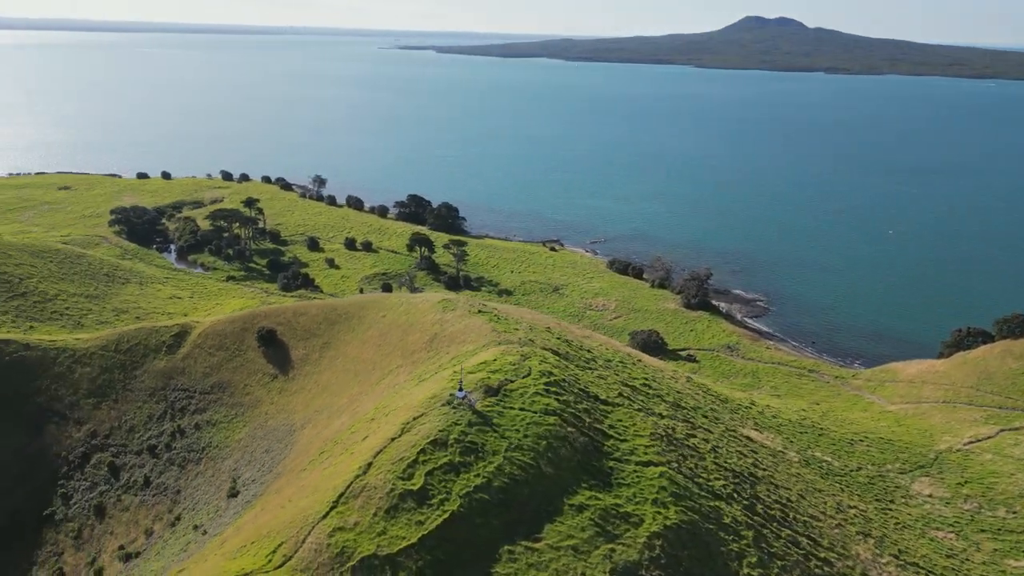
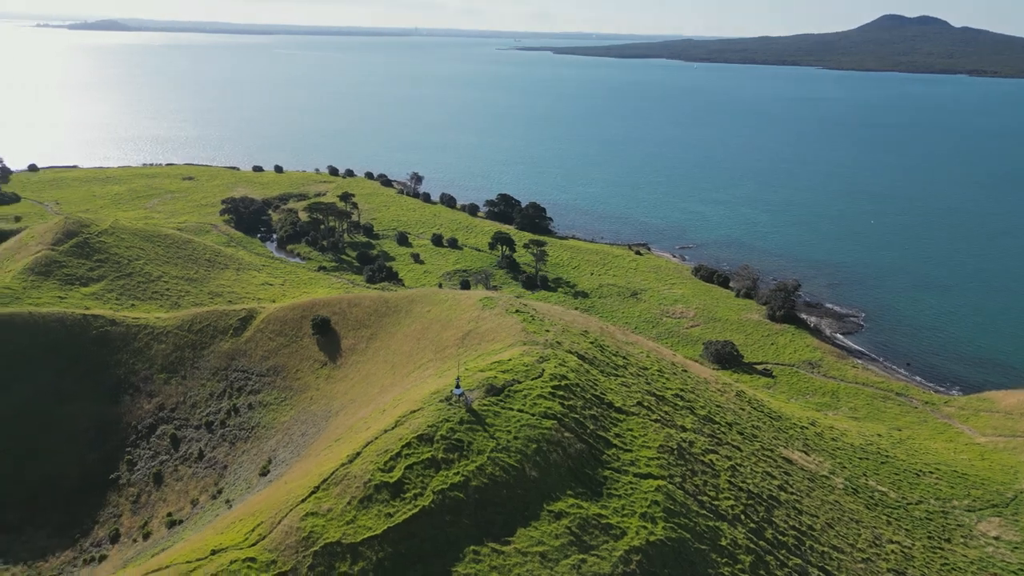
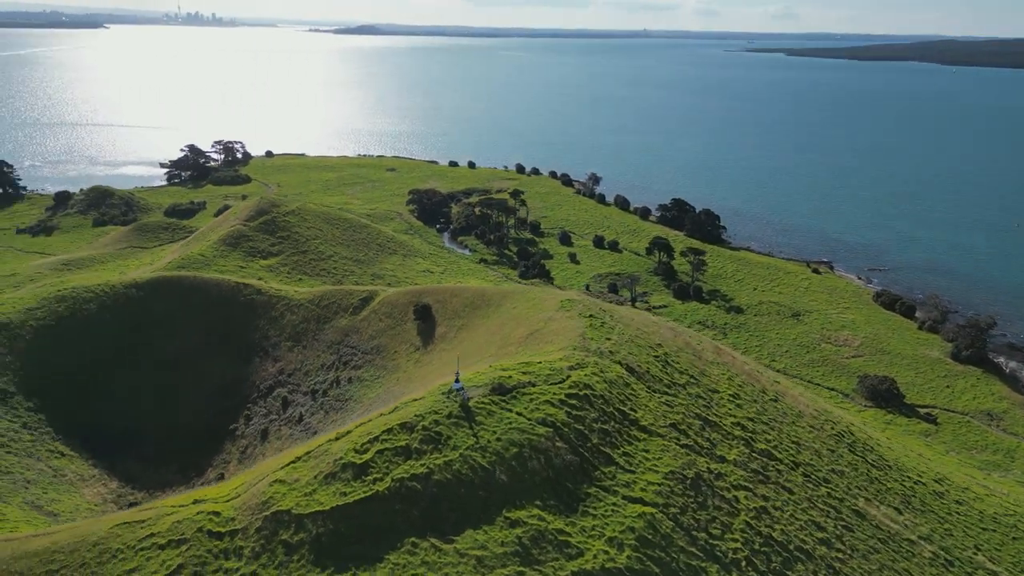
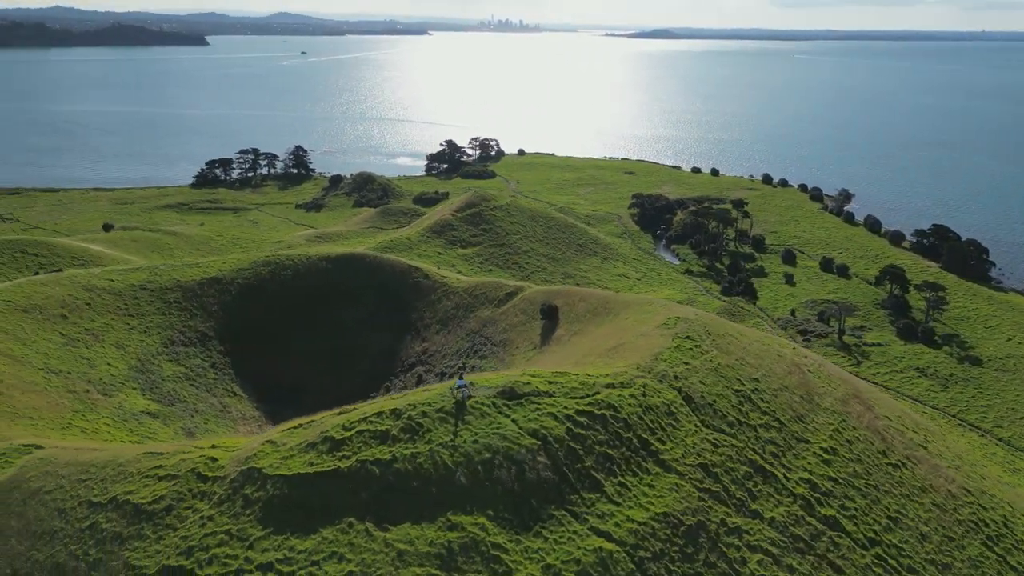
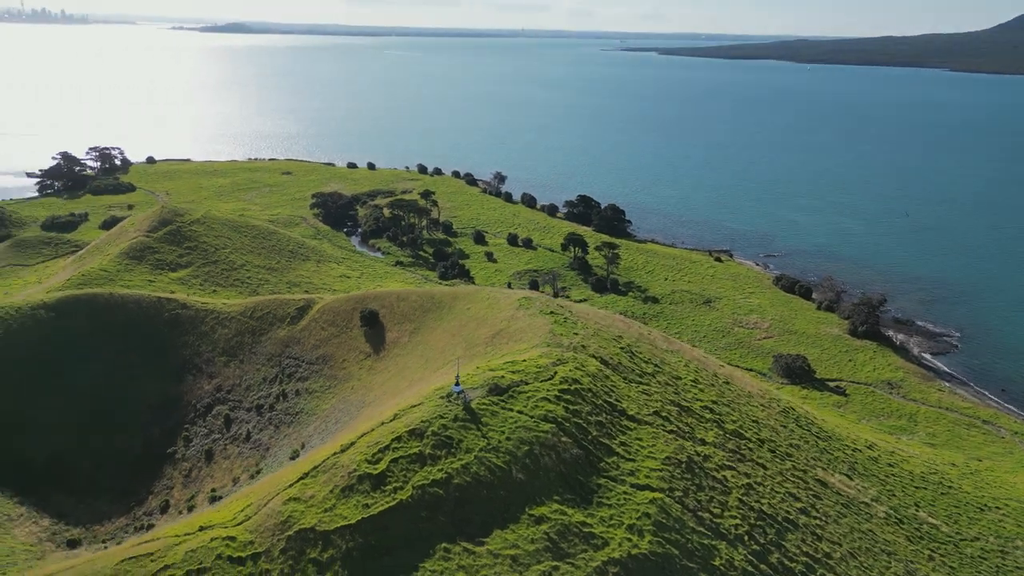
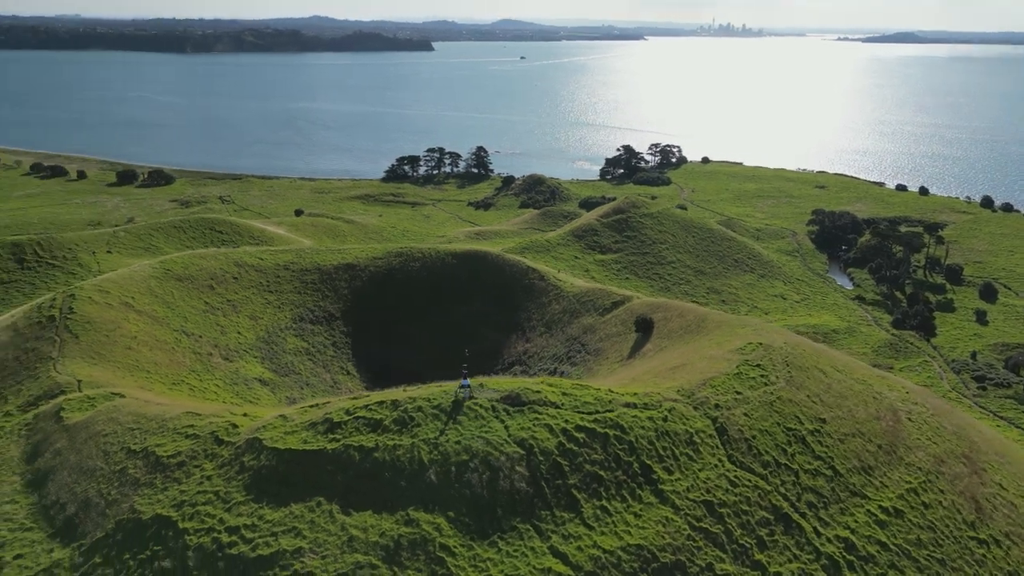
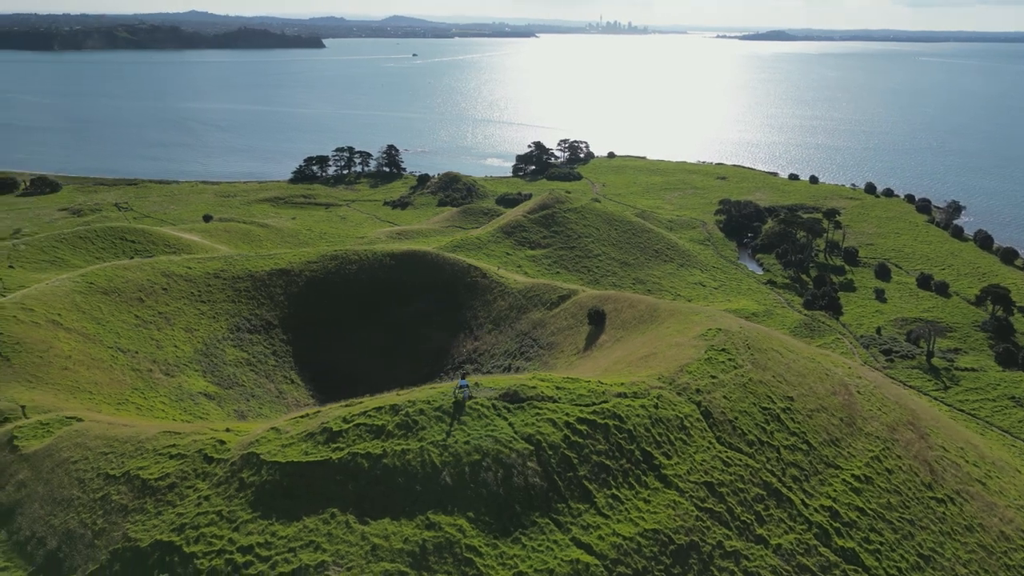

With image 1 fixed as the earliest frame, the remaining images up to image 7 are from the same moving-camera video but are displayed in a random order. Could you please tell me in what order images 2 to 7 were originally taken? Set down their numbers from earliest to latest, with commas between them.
2, 5, 3, 4, 7, 6
